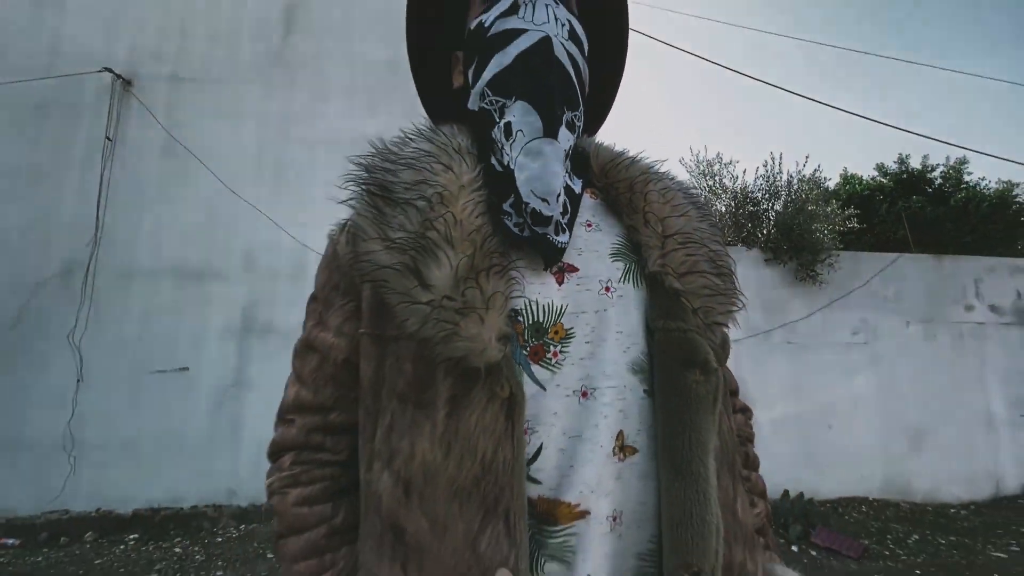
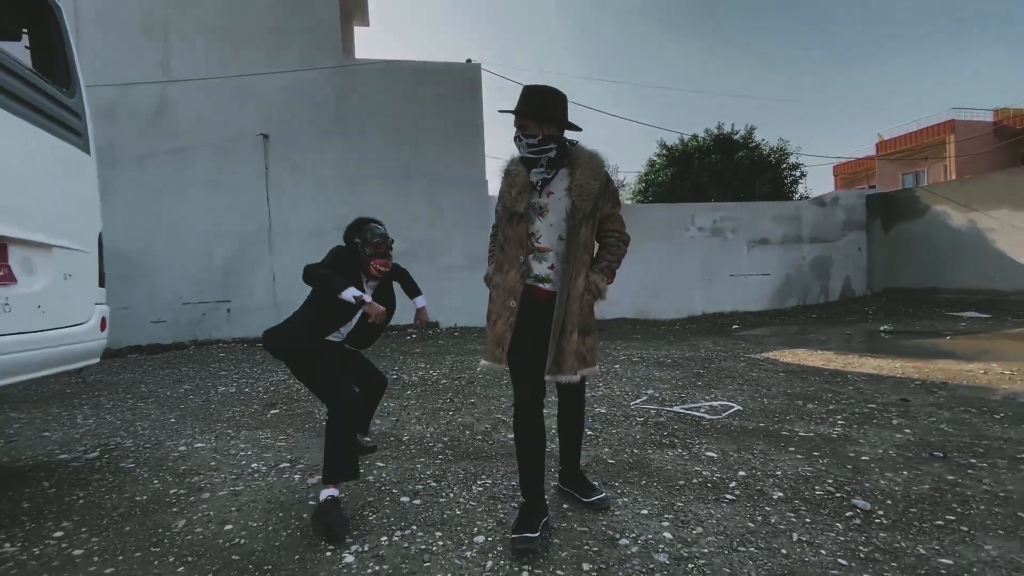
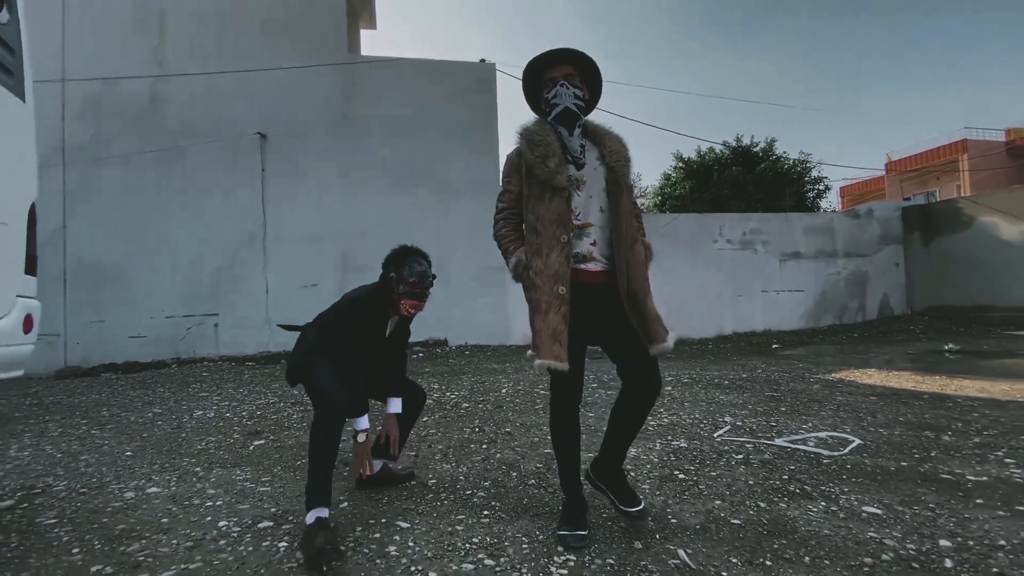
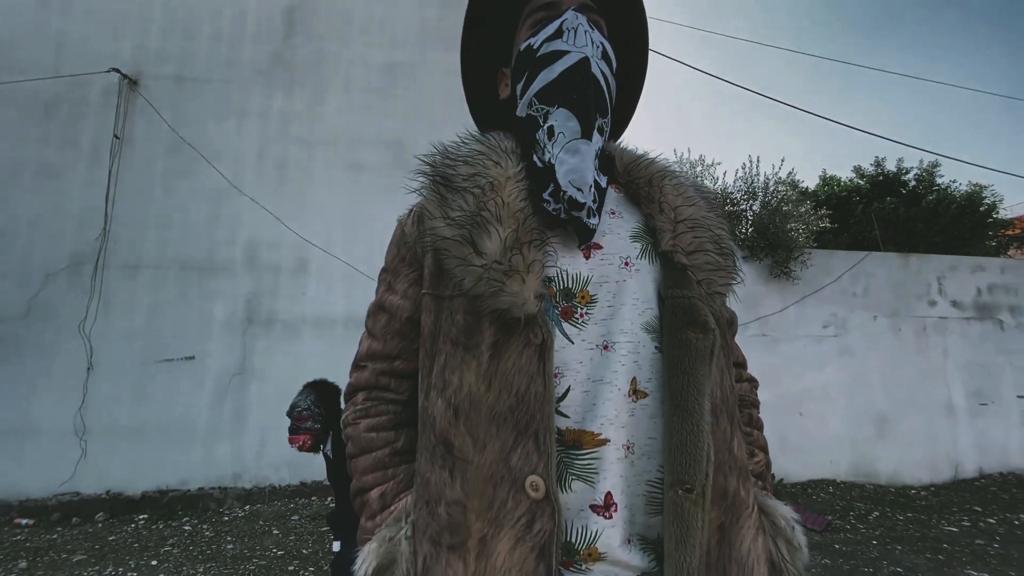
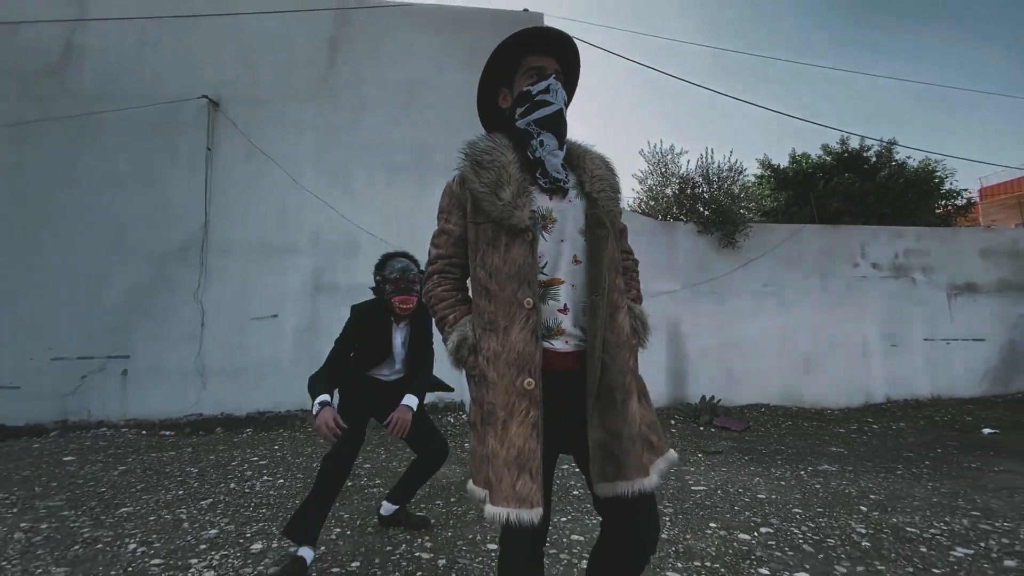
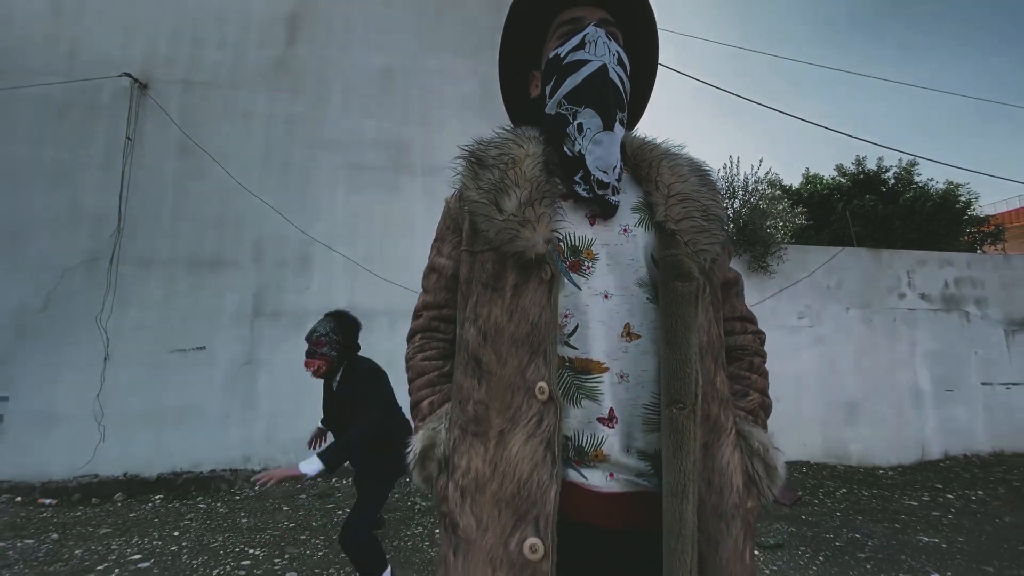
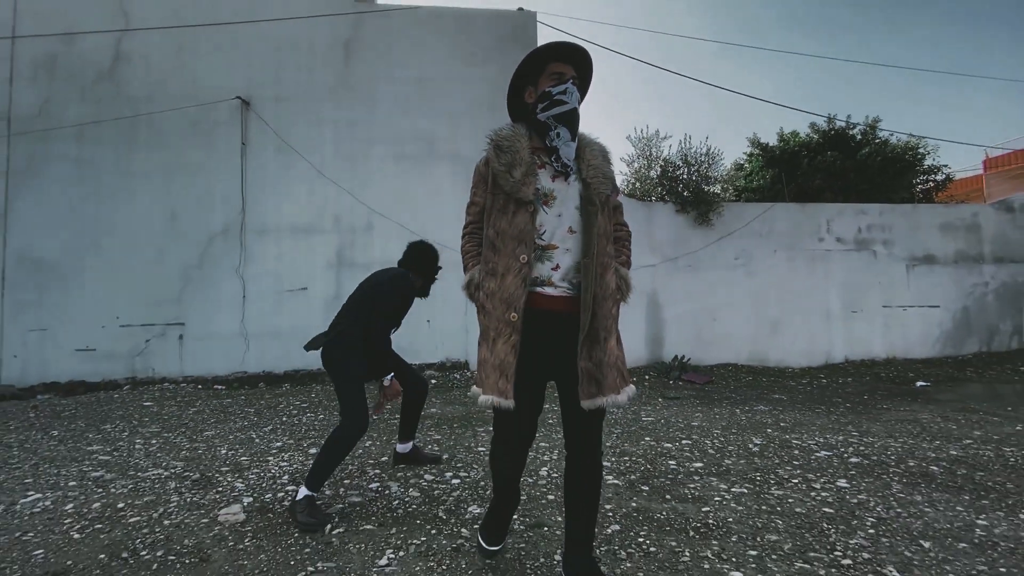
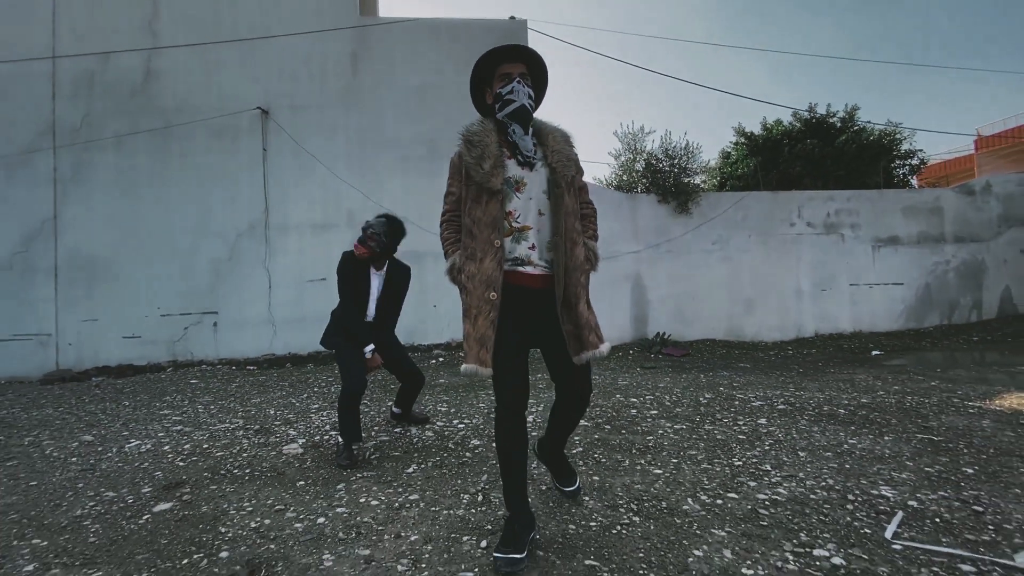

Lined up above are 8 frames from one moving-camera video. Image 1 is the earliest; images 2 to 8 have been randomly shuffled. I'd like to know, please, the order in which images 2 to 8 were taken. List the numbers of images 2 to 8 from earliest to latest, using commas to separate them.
4, 6, 5, 7, 8, 3, 2
